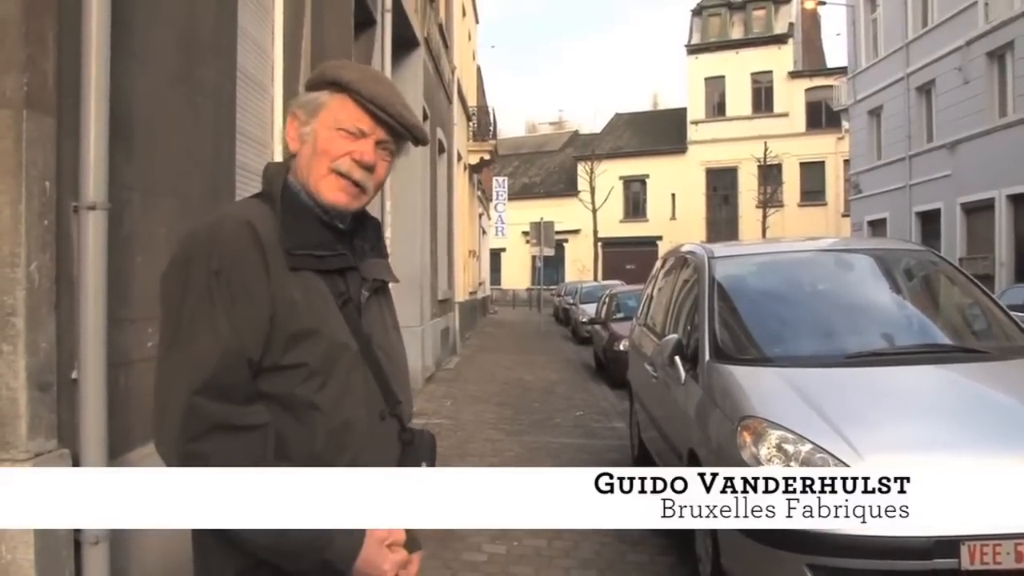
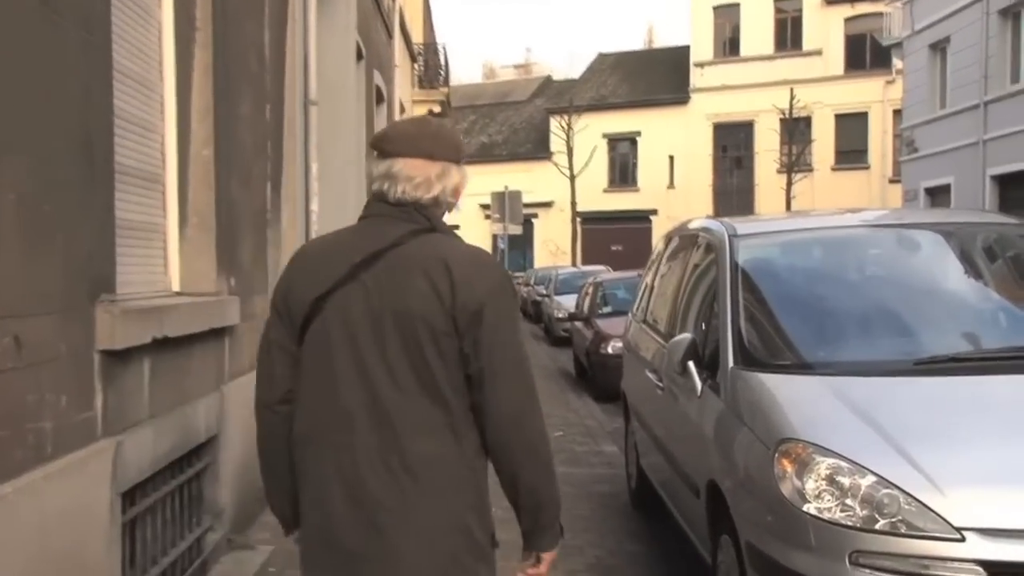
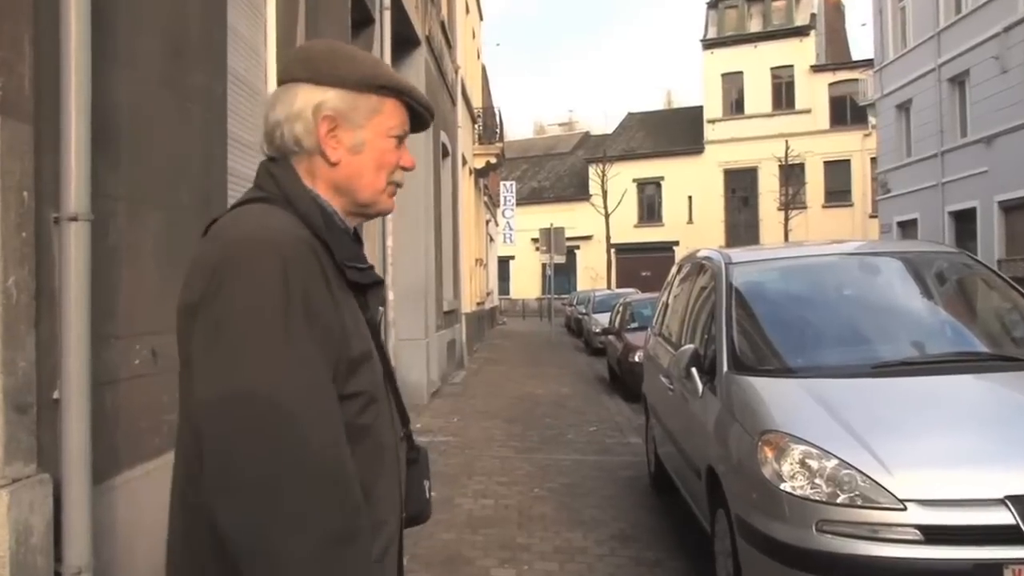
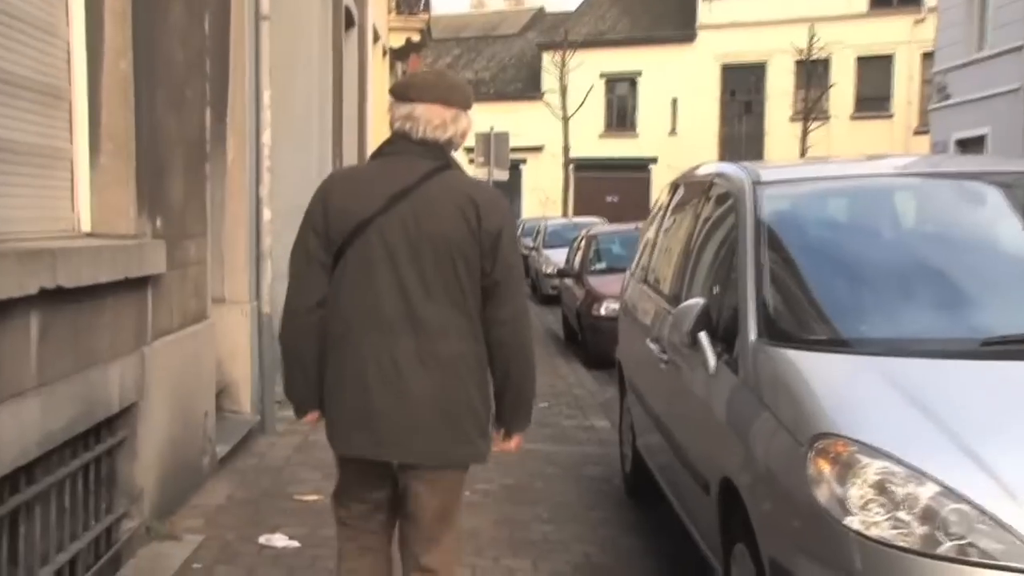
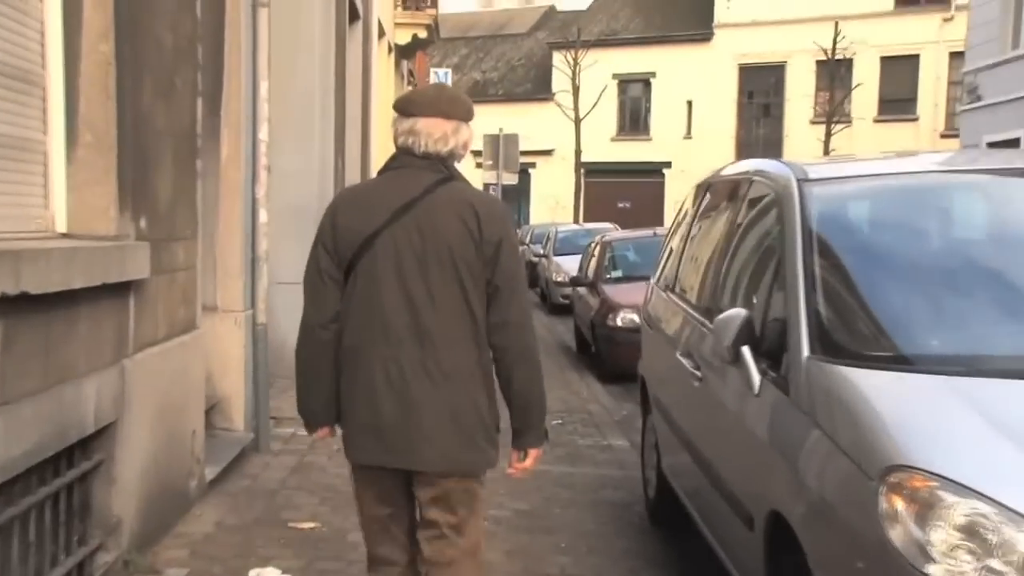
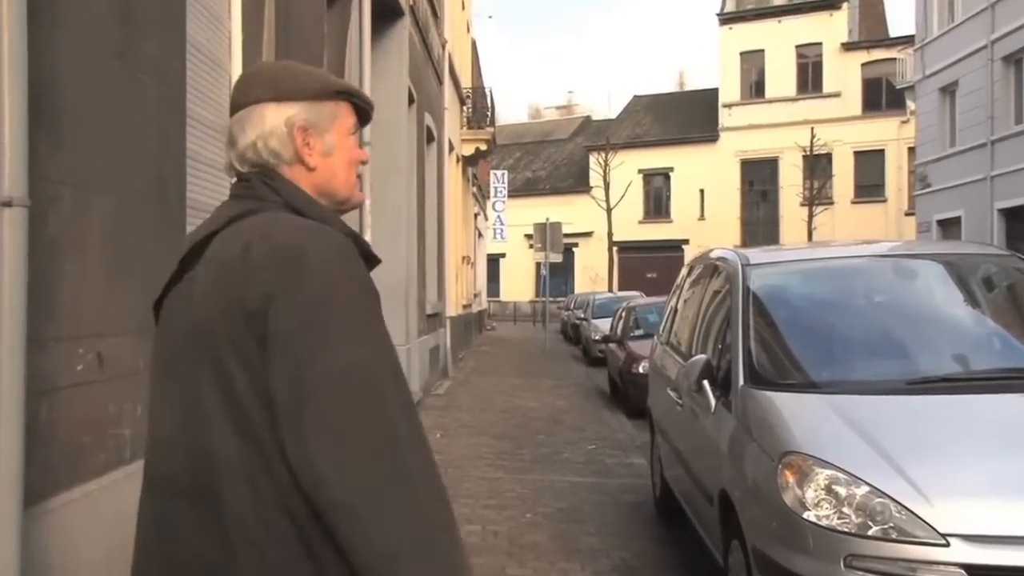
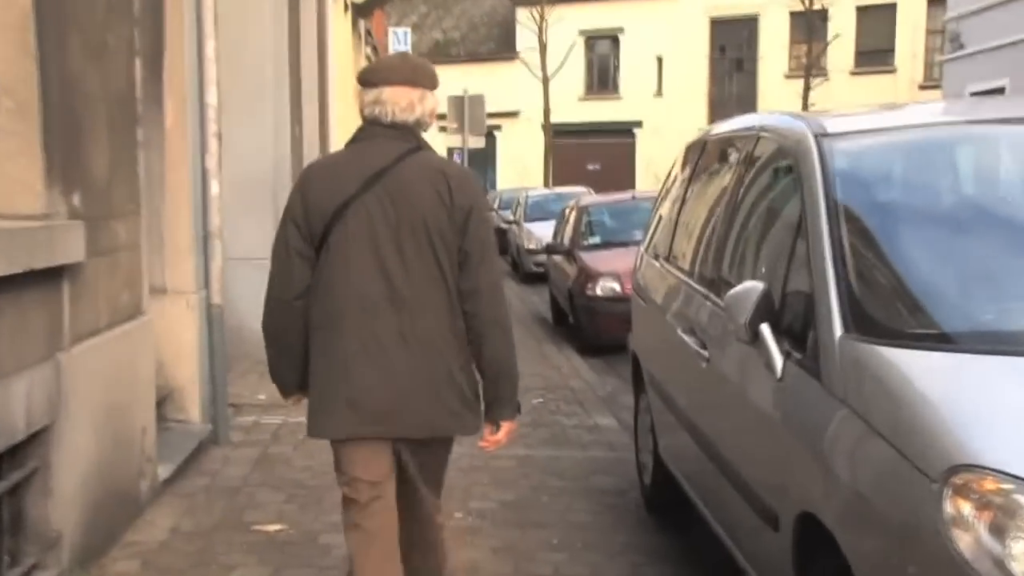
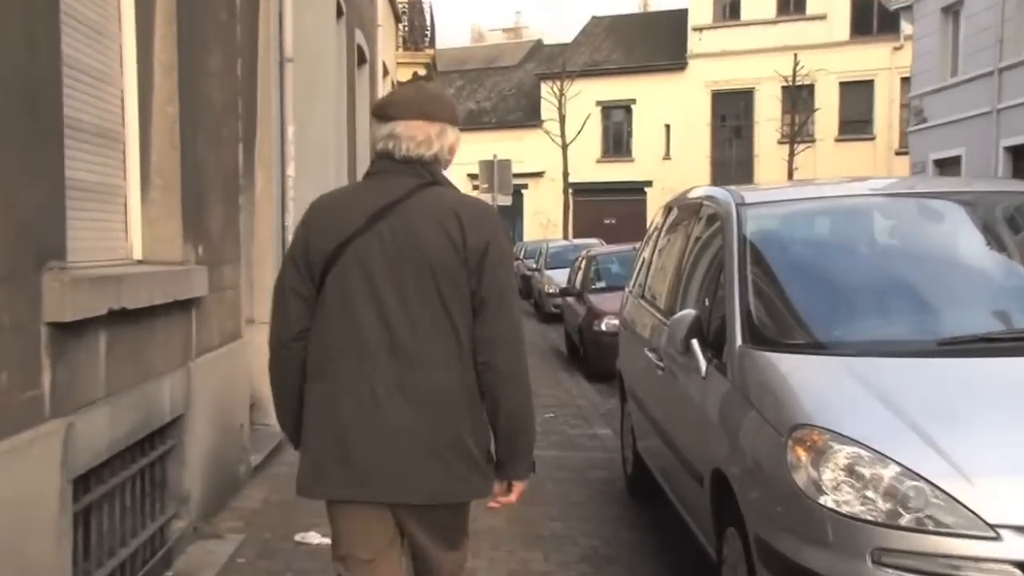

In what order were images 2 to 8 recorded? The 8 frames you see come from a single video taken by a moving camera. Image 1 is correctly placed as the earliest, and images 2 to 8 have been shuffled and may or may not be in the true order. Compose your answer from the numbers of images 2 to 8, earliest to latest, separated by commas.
3, 6, 2, 8, 4, 5, 7
